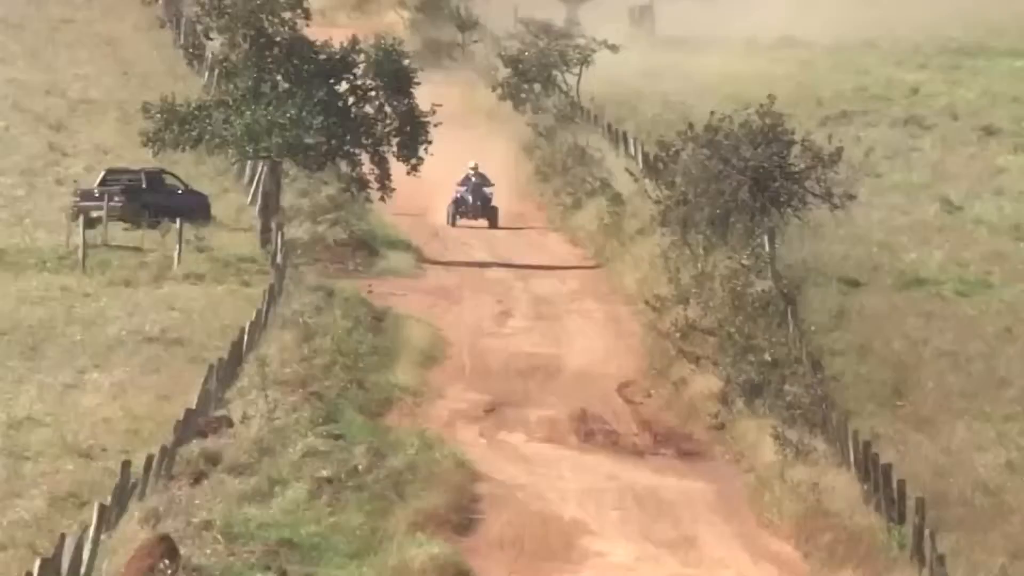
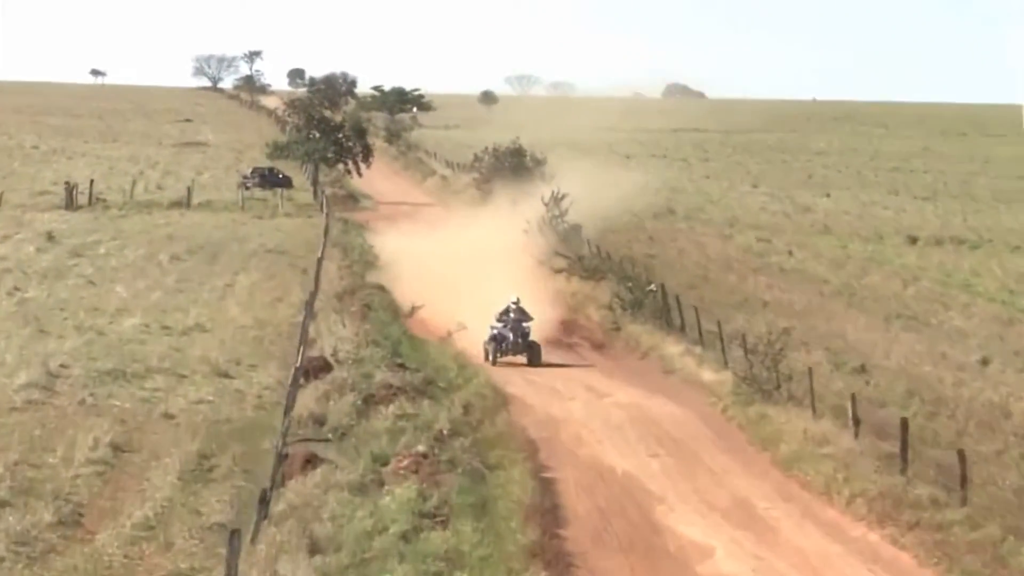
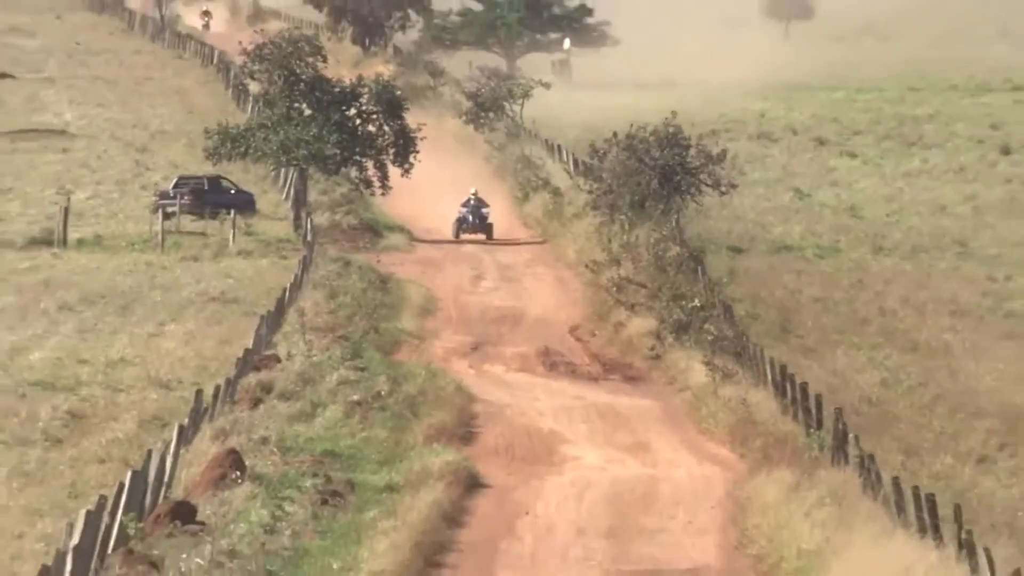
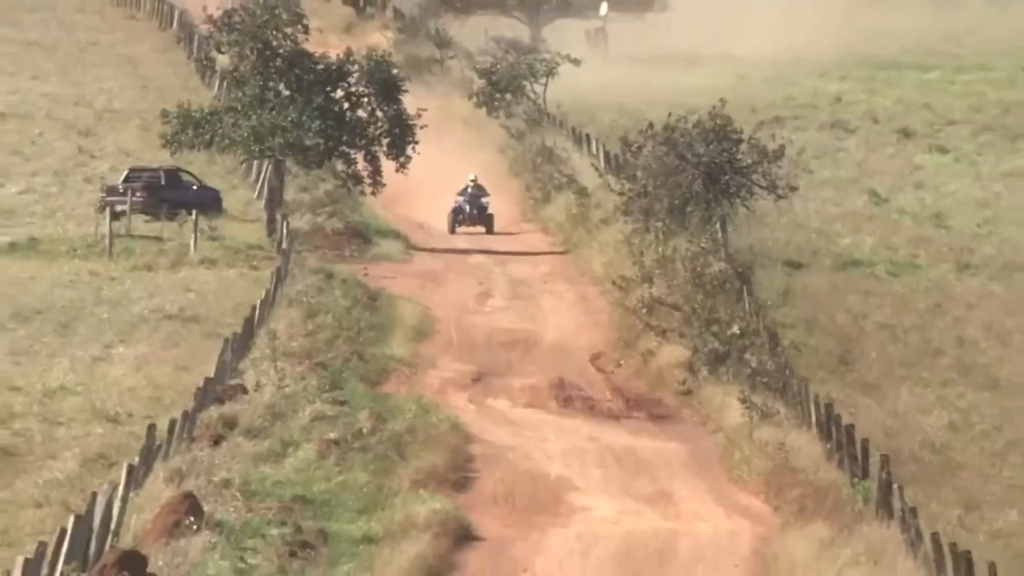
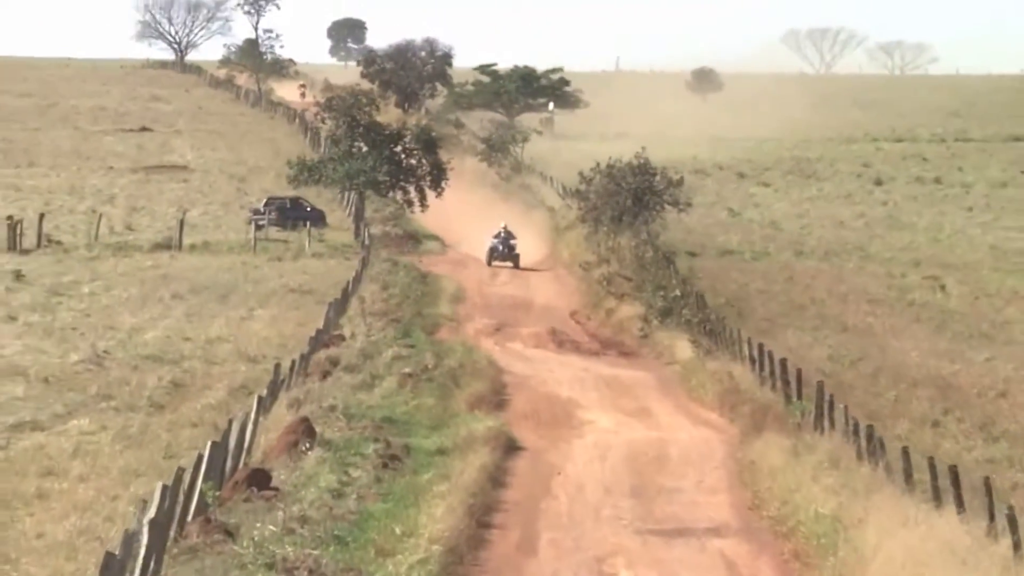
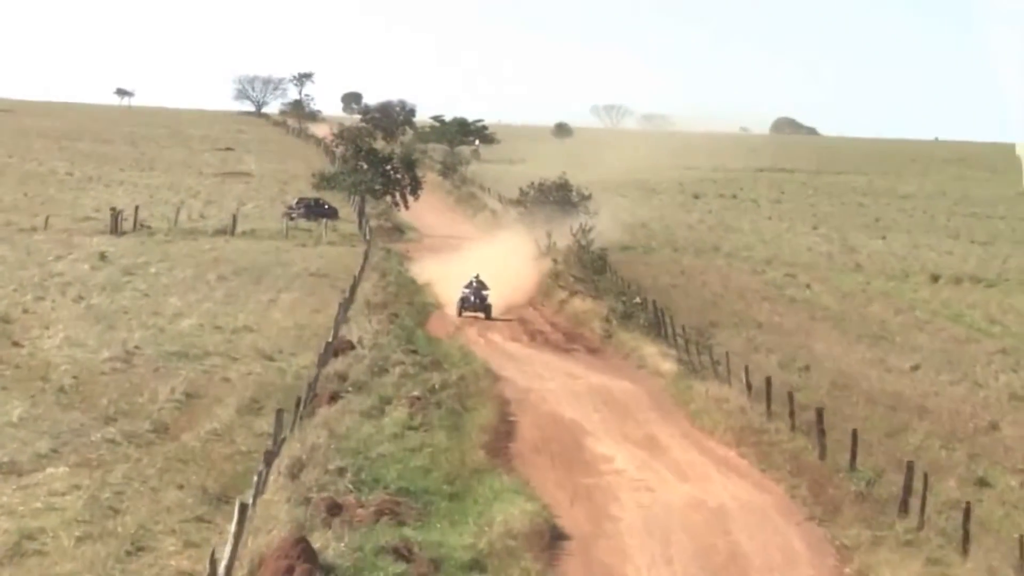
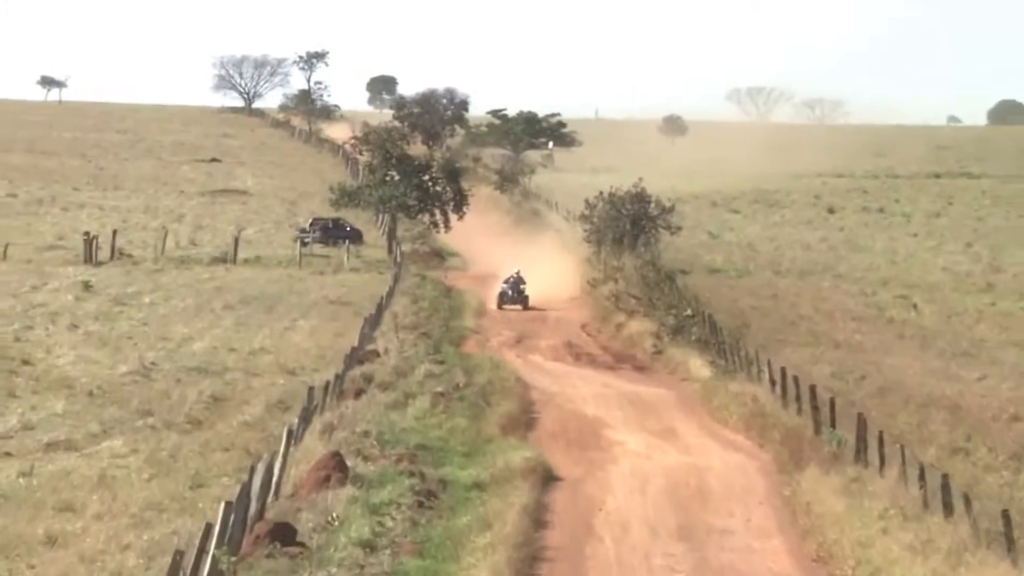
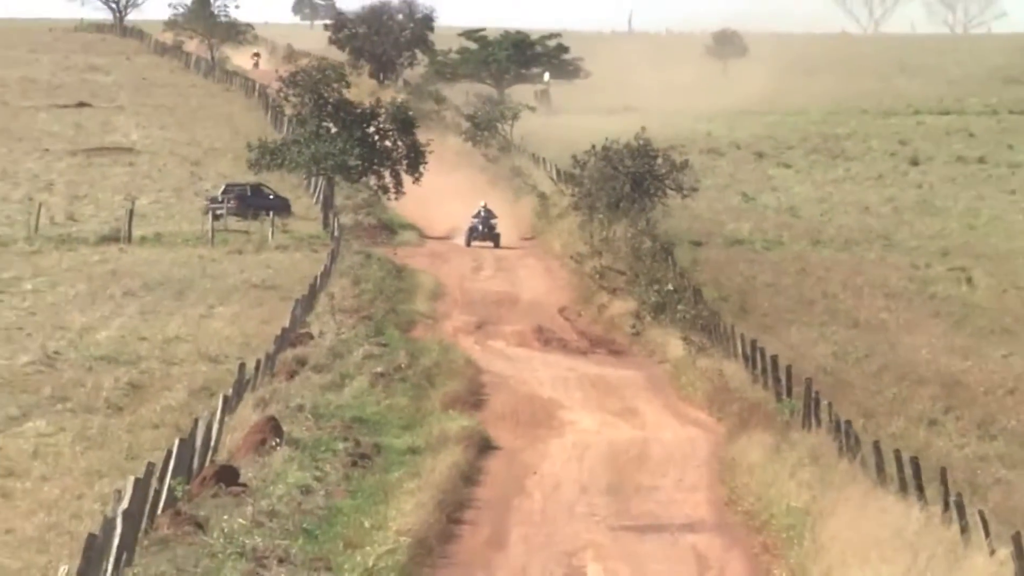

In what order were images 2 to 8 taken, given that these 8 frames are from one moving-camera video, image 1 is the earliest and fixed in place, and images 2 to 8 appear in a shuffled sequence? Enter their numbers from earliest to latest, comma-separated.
4, 3, 8, 5, 7, 6, 2
